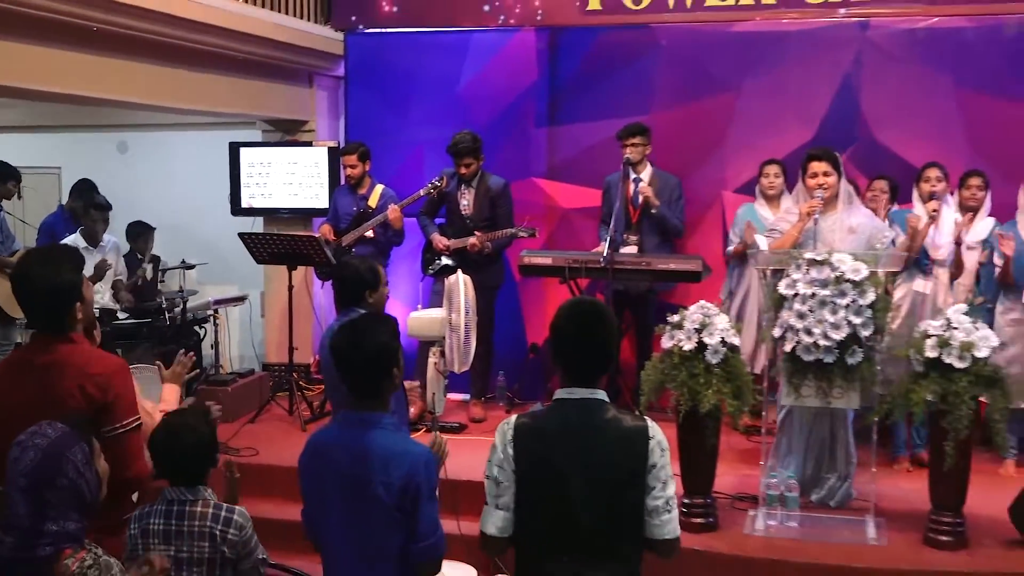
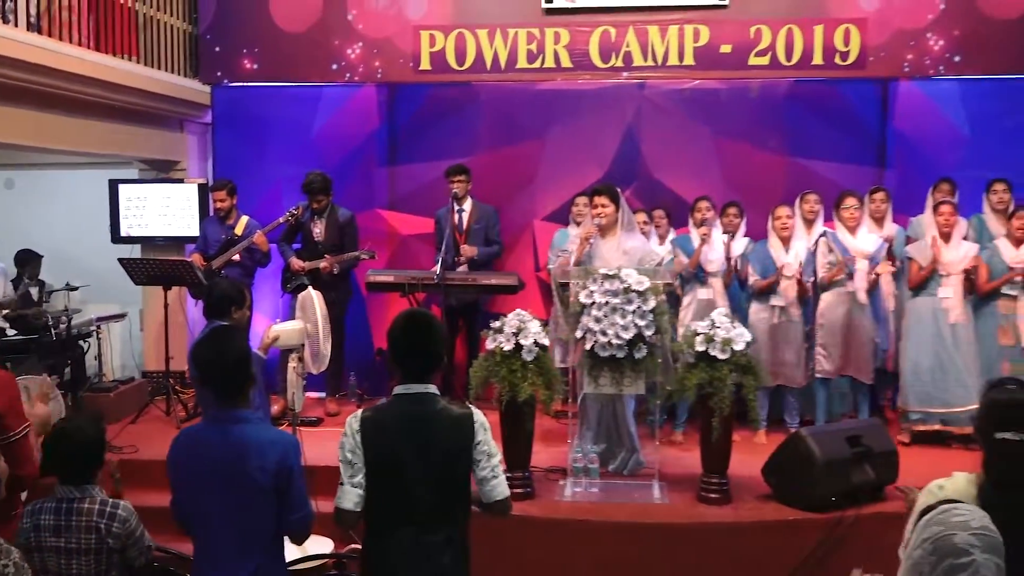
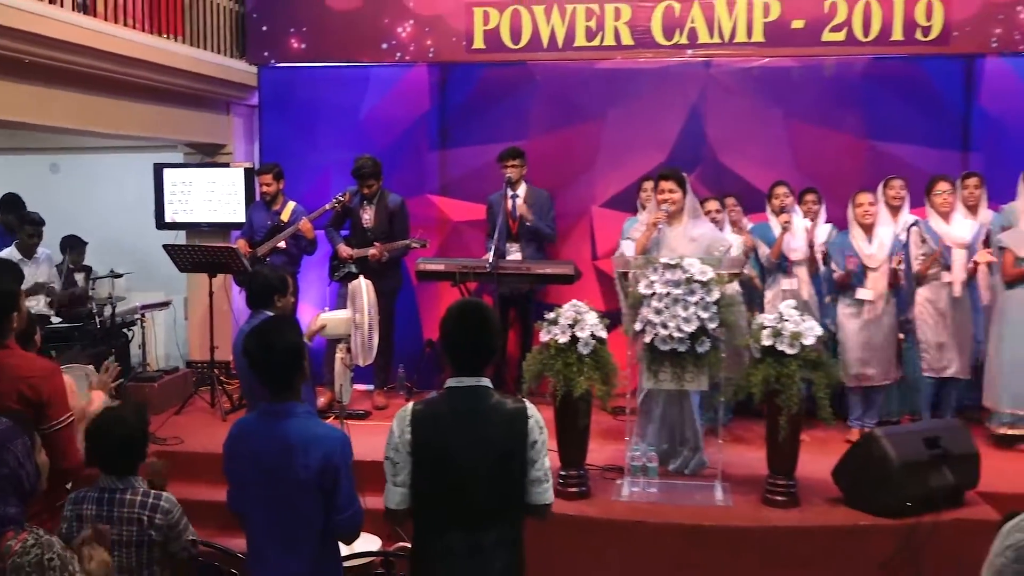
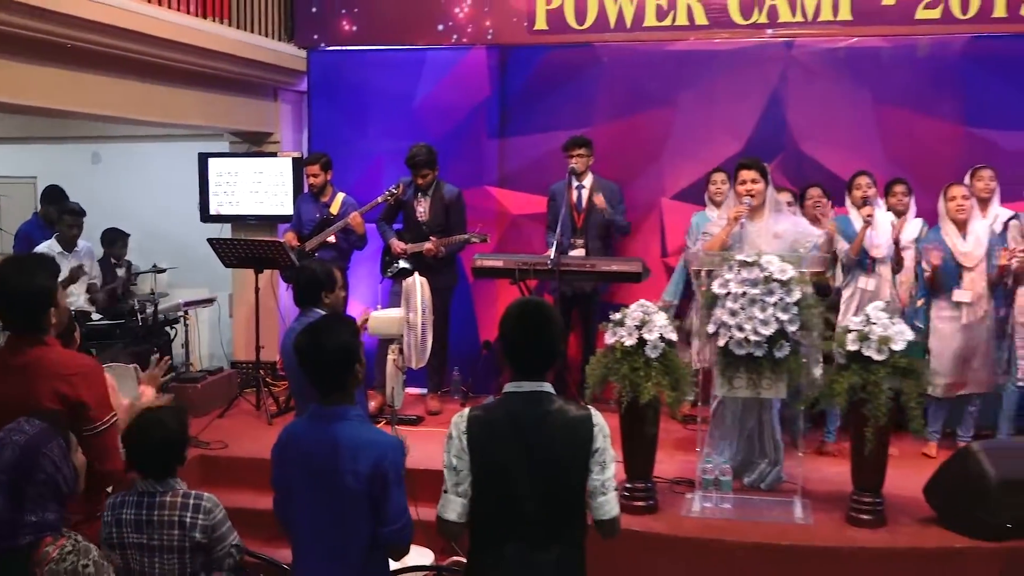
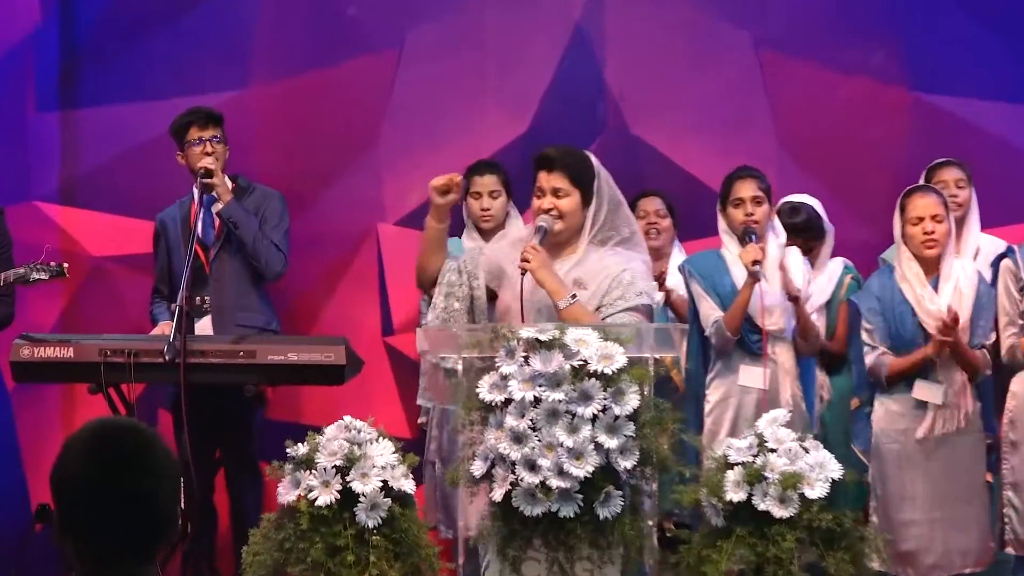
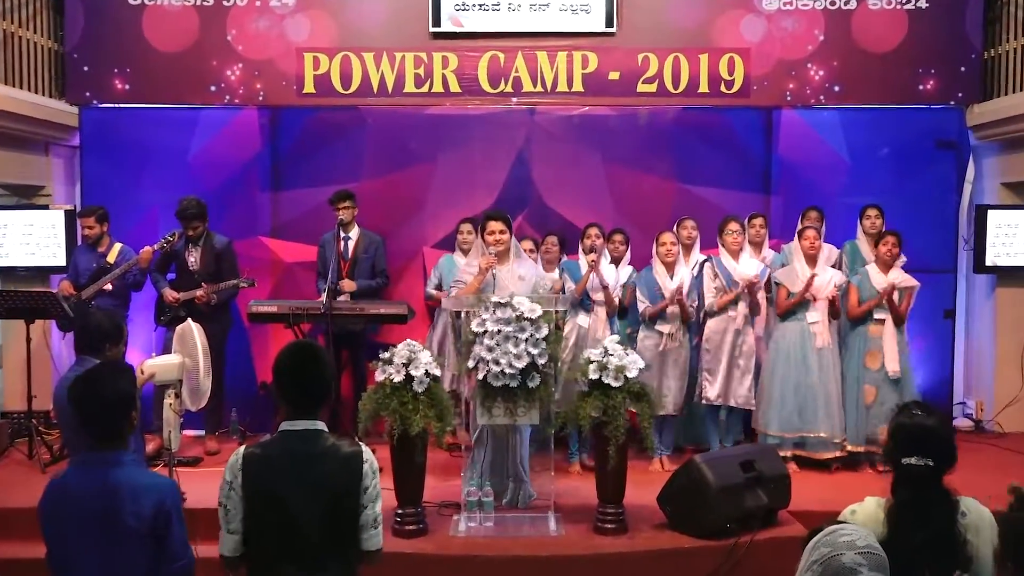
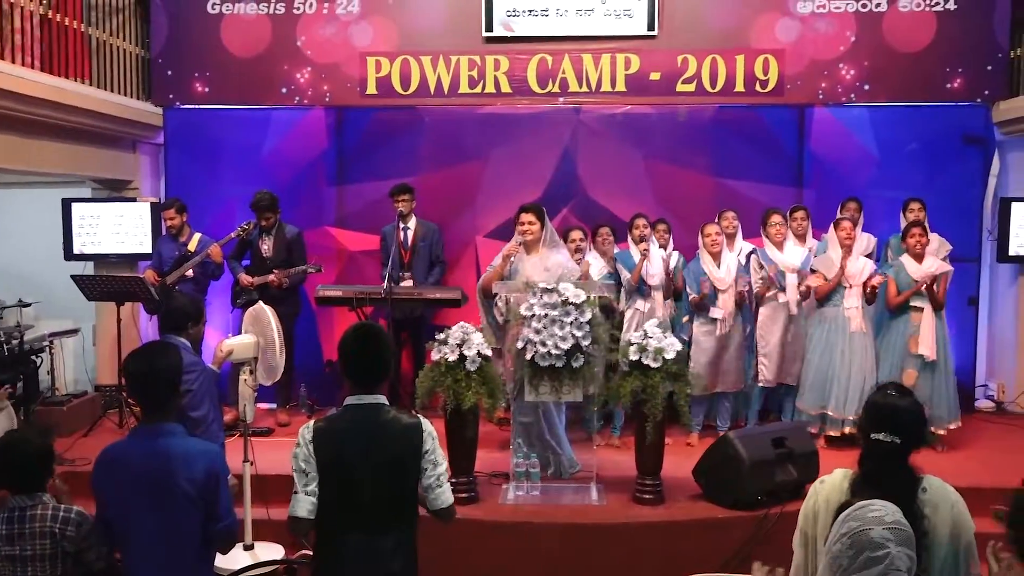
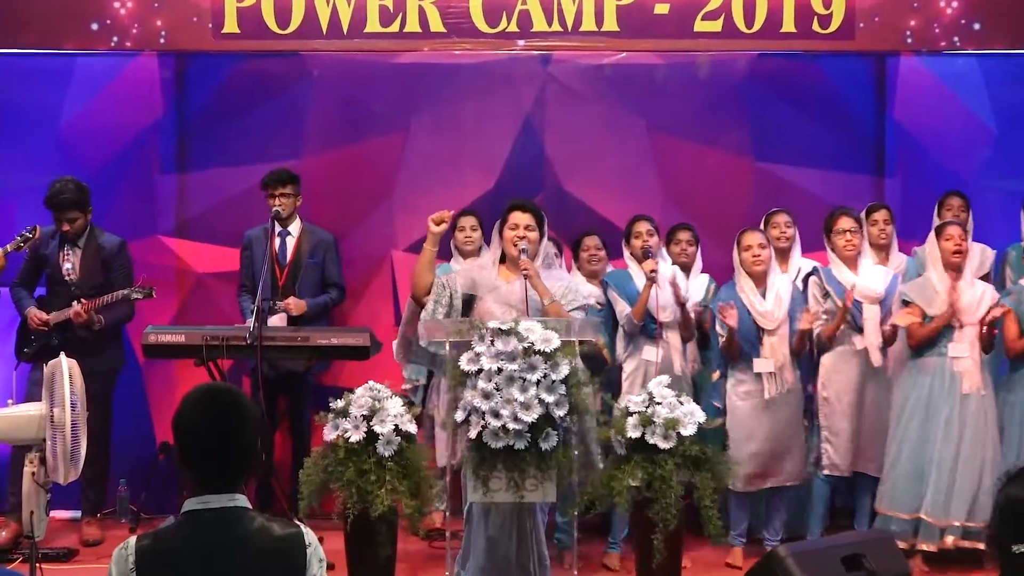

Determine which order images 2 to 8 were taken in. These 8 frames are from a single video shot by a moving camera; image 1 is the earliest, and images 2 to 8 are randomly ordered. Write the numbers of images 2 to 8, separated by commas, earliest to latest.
4, 3, 2, 7, 6, 8, 5
